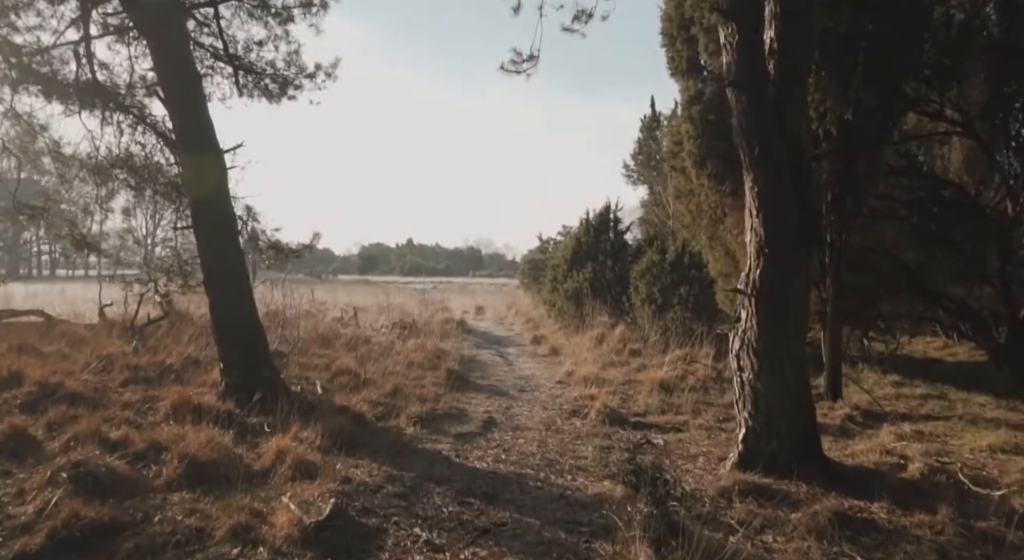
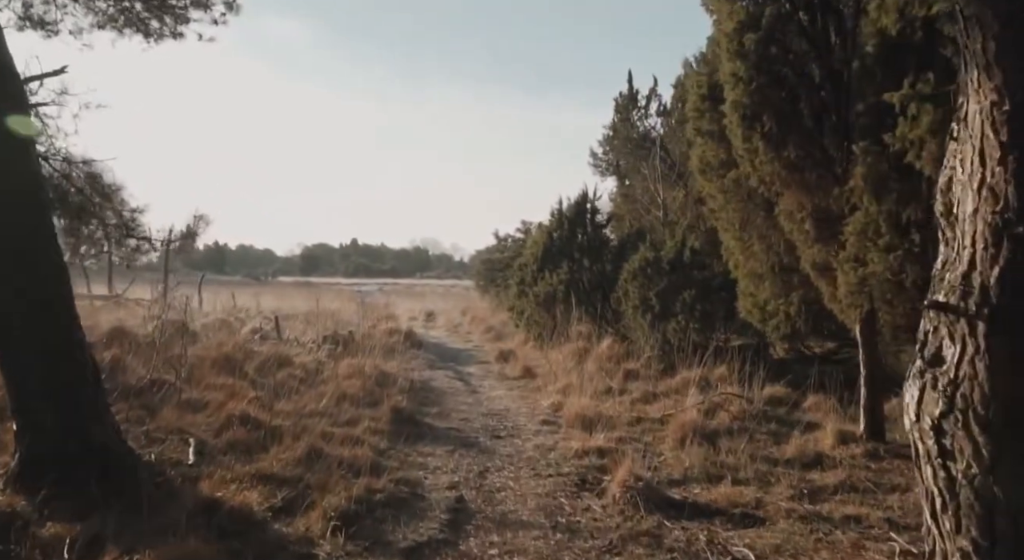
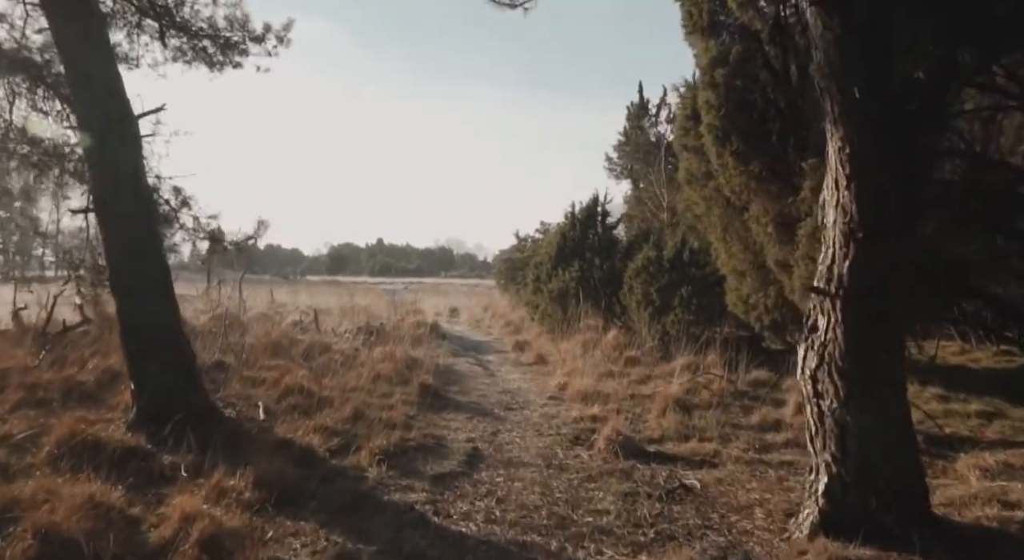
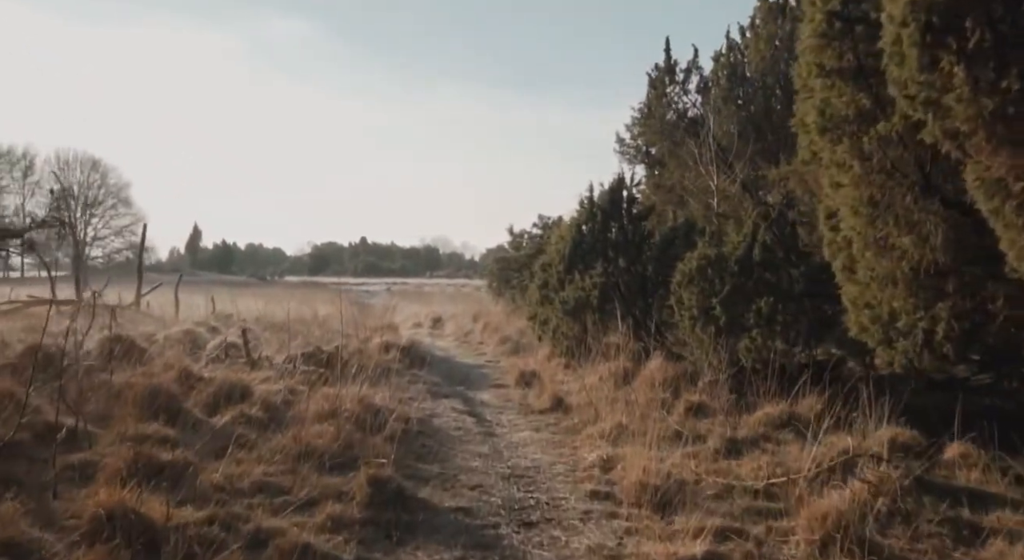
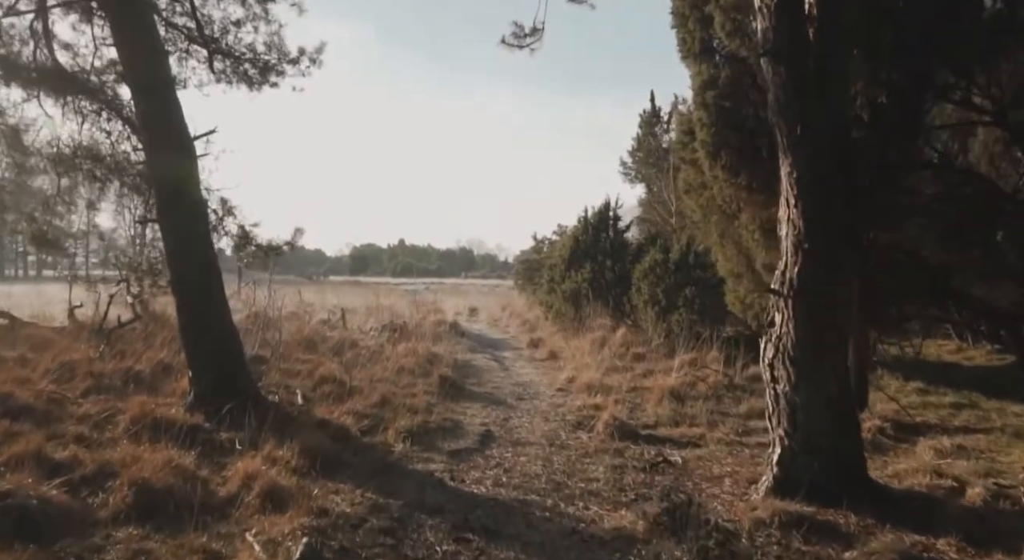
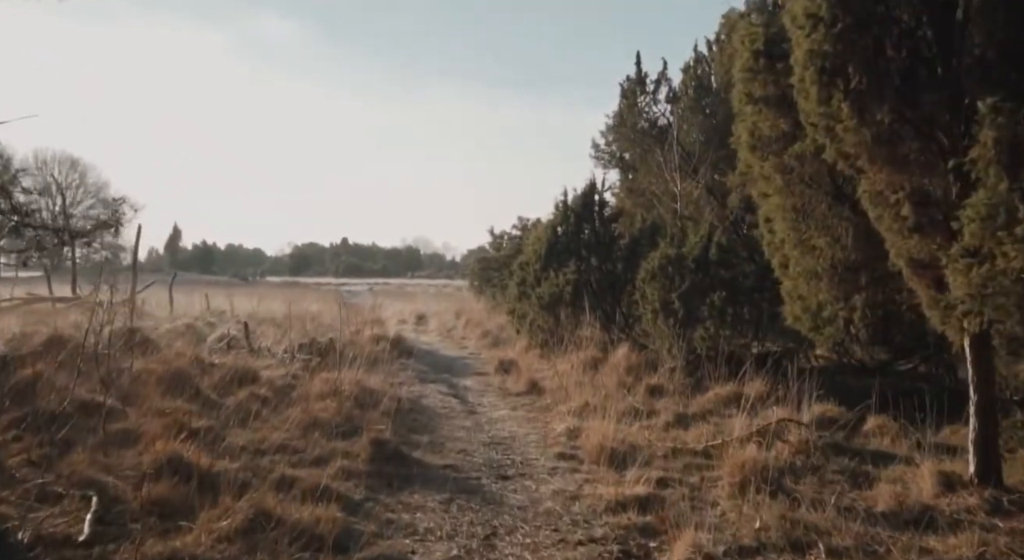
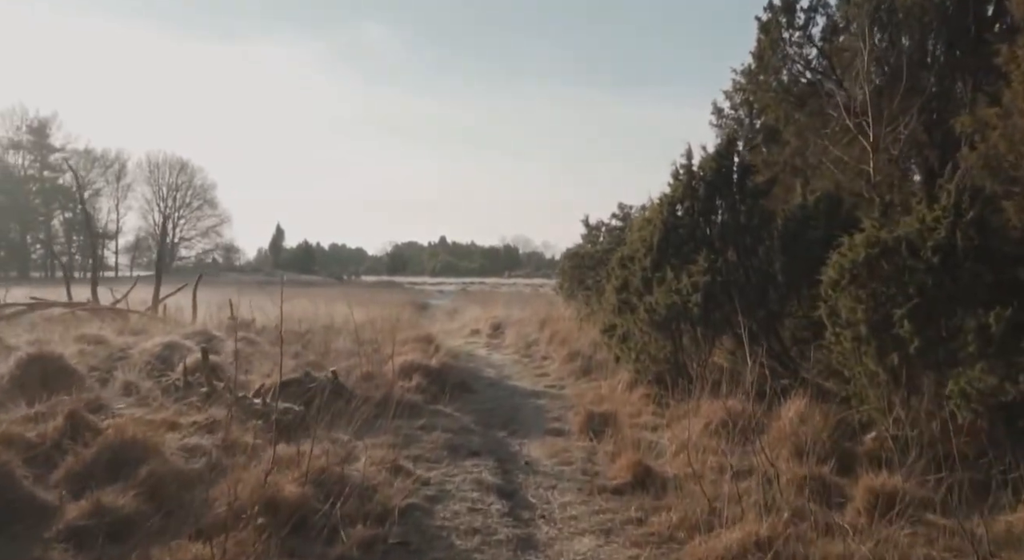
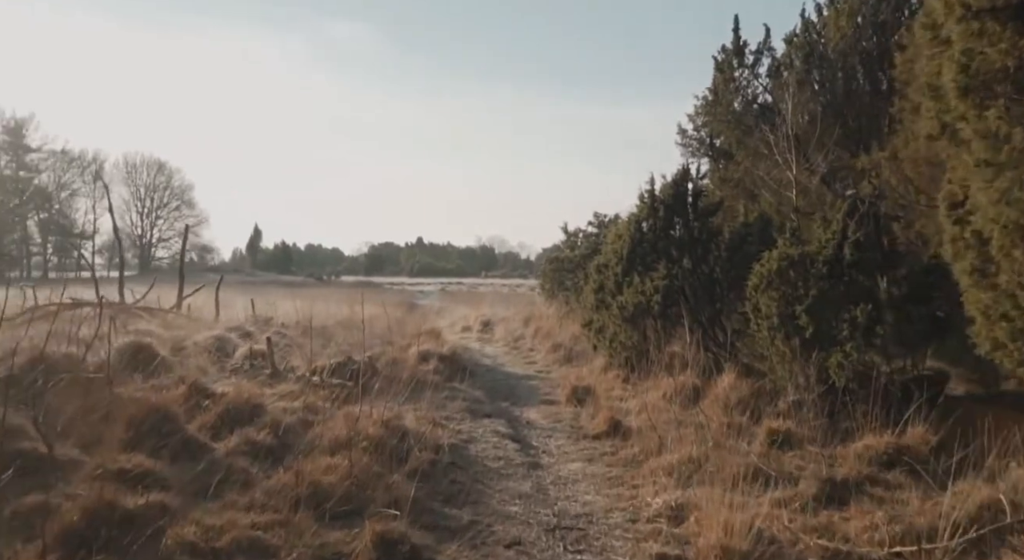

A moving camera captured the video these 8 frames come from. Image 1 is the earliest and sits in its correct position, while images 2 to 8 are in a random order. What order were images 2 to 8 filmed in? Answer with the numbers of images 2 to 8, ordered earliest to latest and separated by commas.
5, 3, 2, 6, 4, 8, 7
